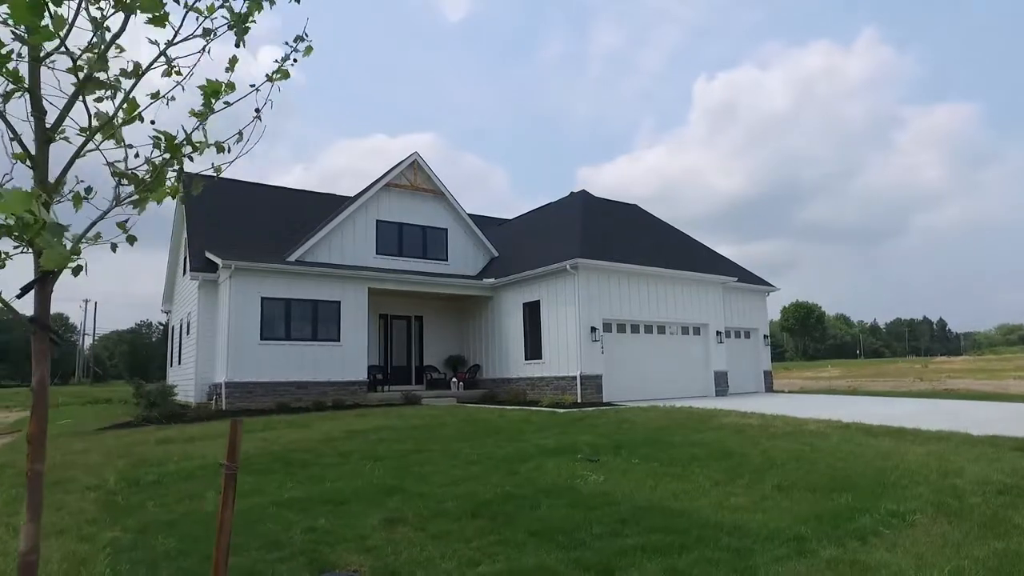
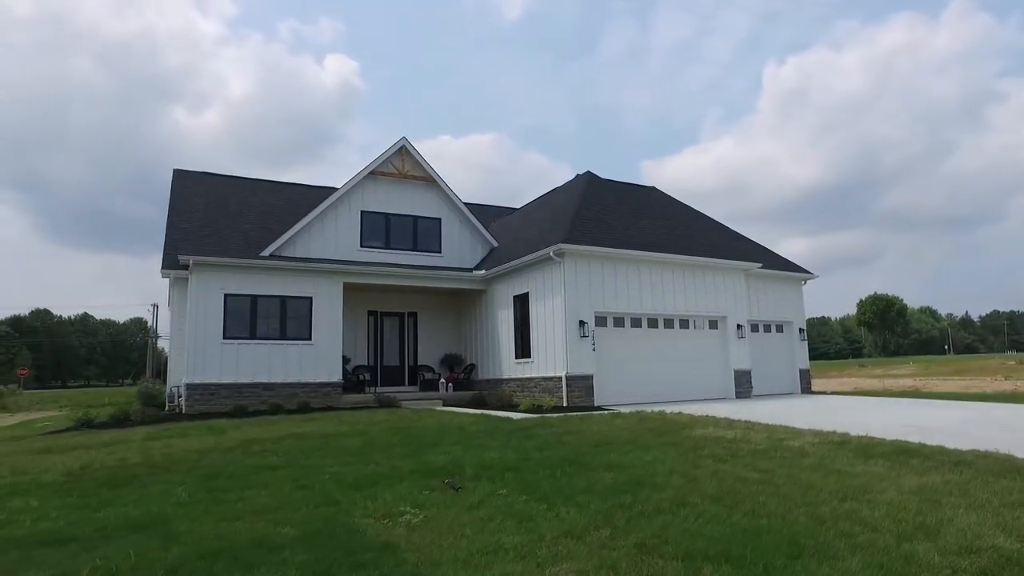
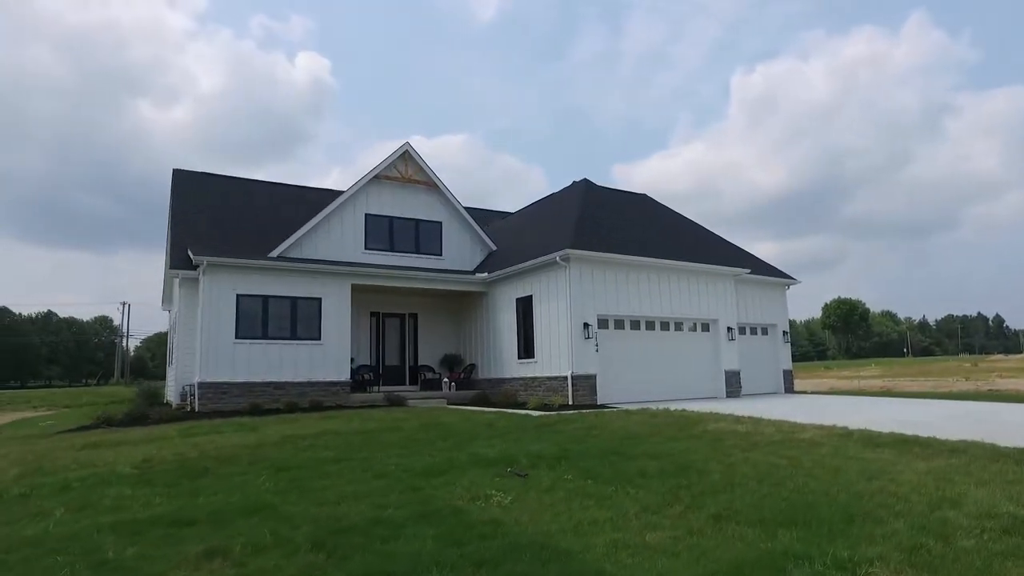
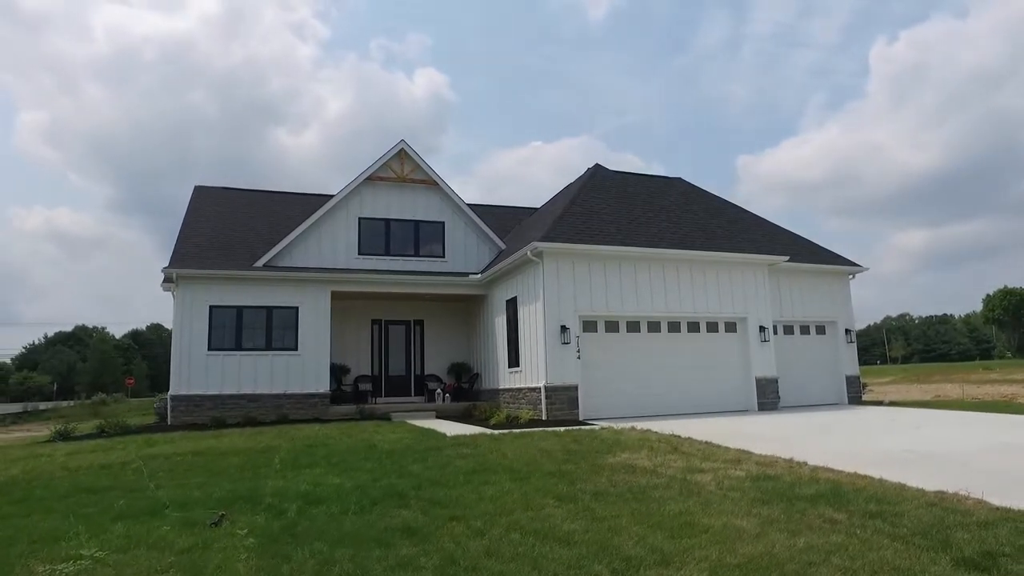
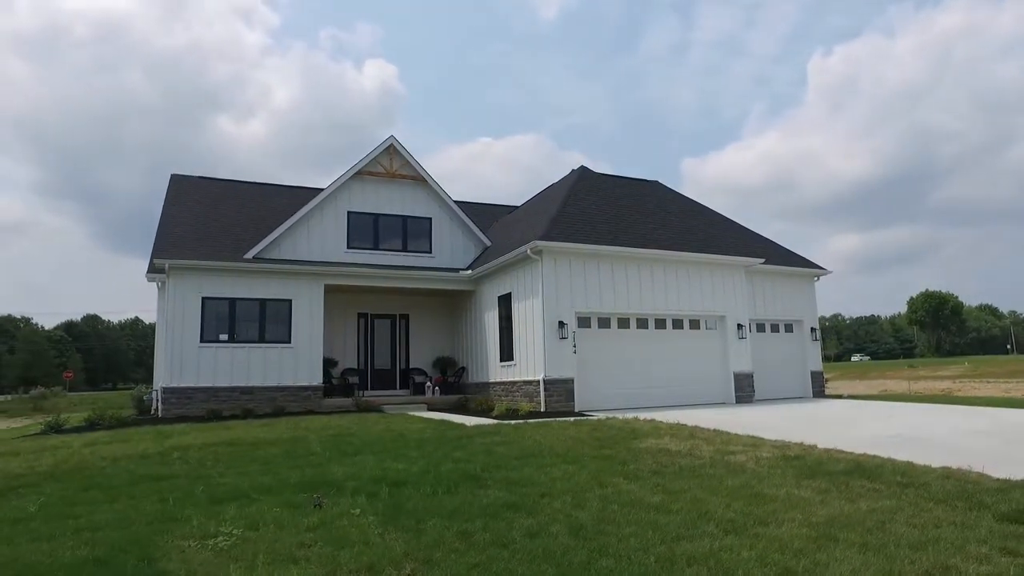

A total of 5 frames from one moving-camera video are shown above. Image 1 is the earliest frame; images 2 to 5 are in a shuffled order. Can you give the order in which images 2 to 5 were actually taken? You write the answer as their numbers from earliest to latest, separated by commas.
3, 2, 5, 4
